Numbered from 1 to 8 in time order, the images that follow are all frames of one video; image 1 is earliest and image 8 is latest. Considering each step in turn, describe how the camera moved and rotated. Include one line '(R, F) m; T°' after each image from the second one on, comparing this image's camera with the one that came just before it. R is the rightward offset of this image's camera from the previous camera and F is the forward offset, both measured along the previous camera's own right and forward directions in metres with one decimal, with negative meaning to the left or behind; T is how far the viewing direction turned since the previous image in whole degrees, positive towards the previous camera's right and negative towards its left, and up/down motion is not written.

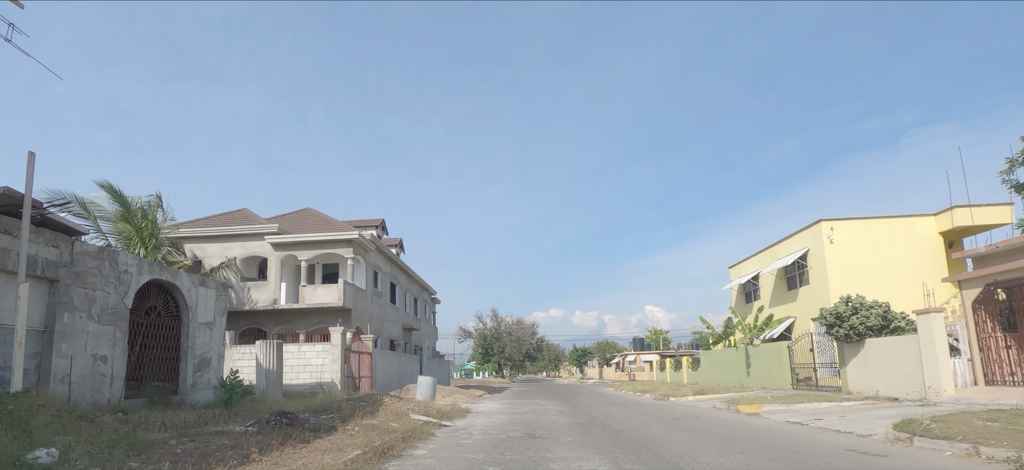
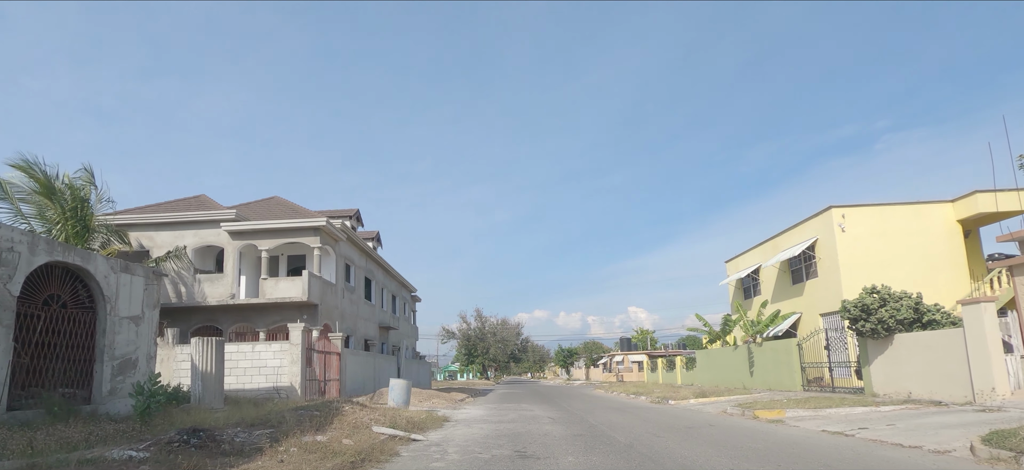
(0.0, +2.4) m; +1°
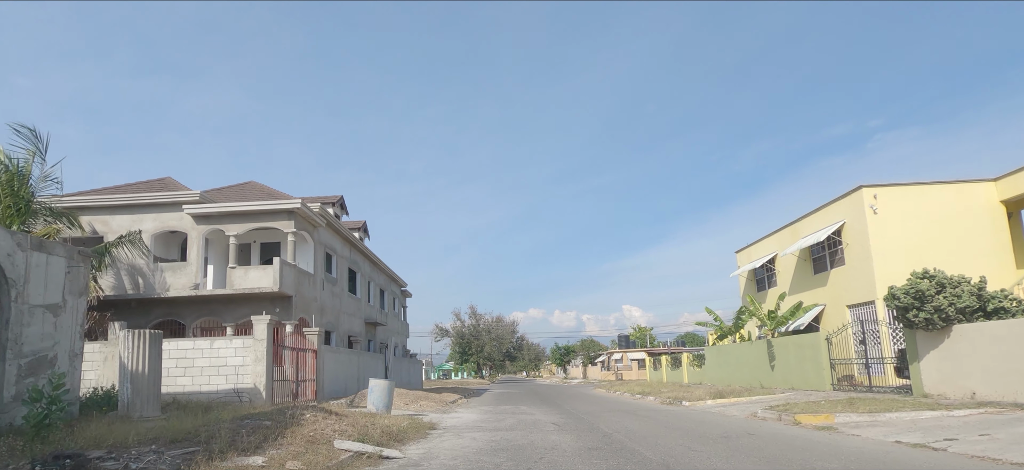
(-0.1, +2.3) m; 0°
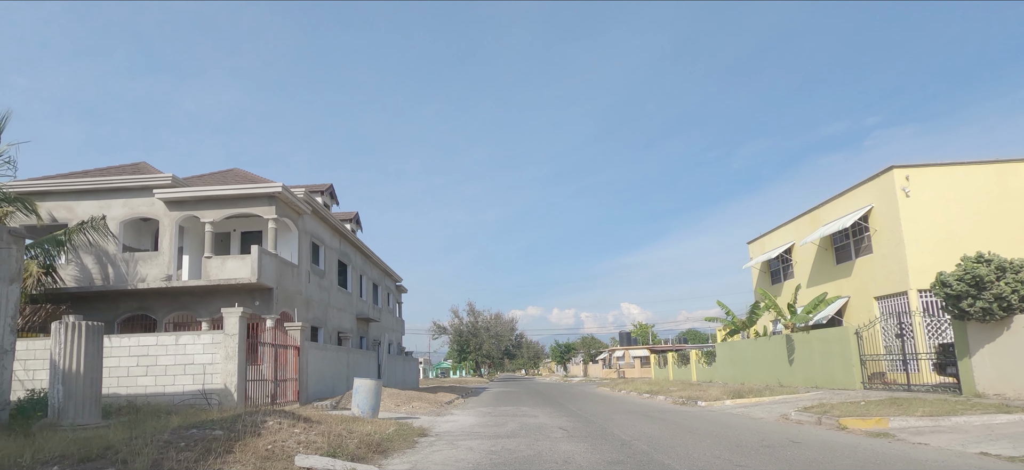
(-0.1, +1.7) m; 0°
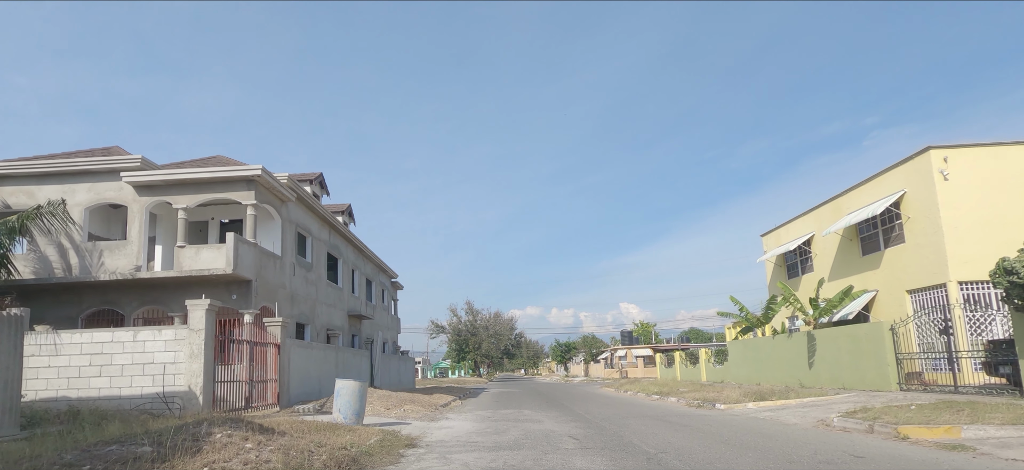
(-0.1, +1.6) m; 0°
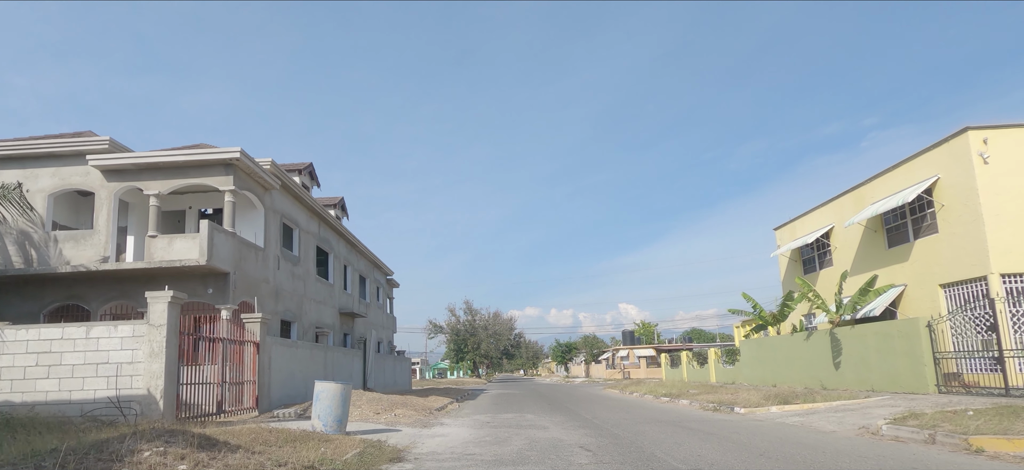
(-0.1, +1.4) m; 0°
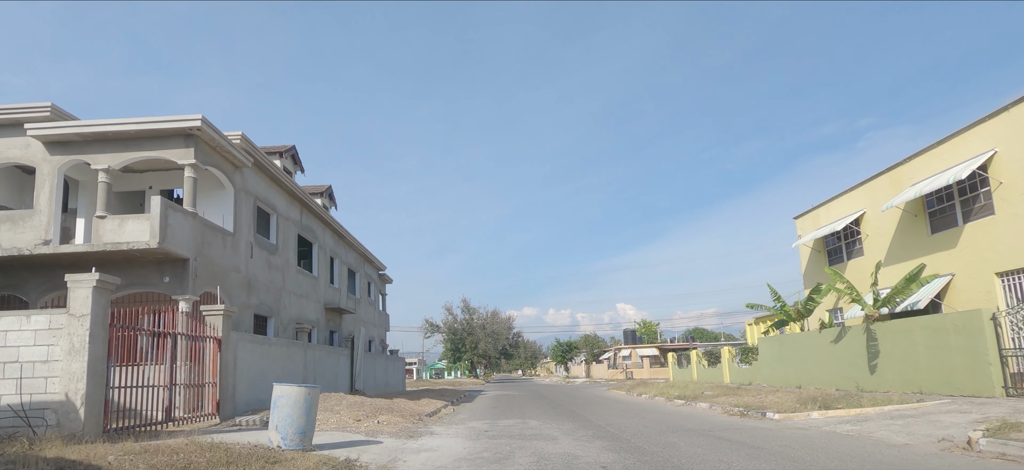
(-0.1, +2.1) m; 0°
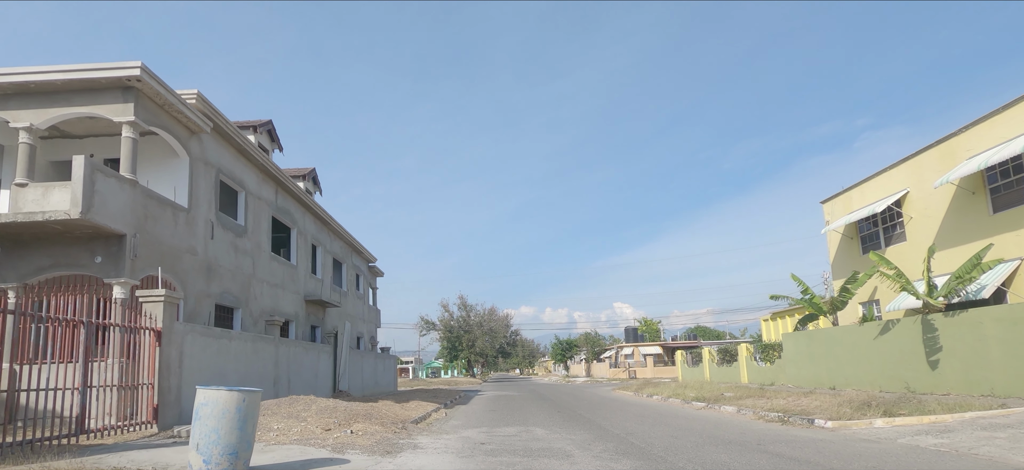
(-0.1, +2.3) m; 0°
